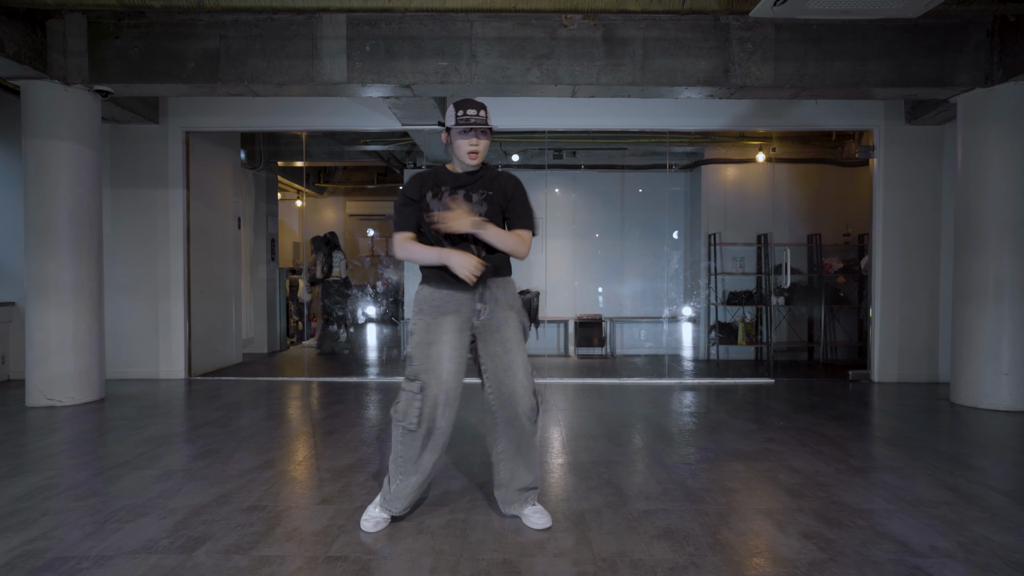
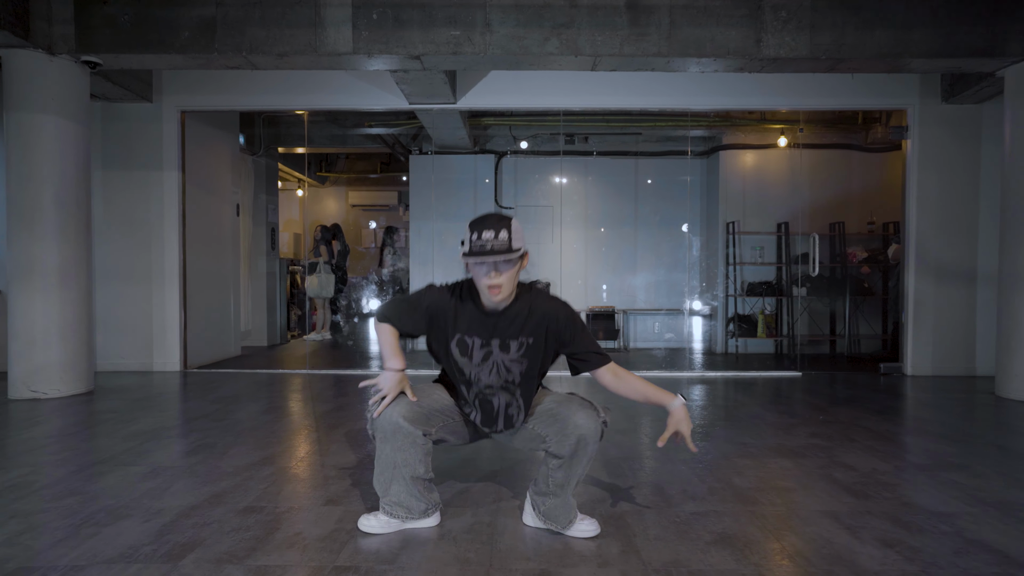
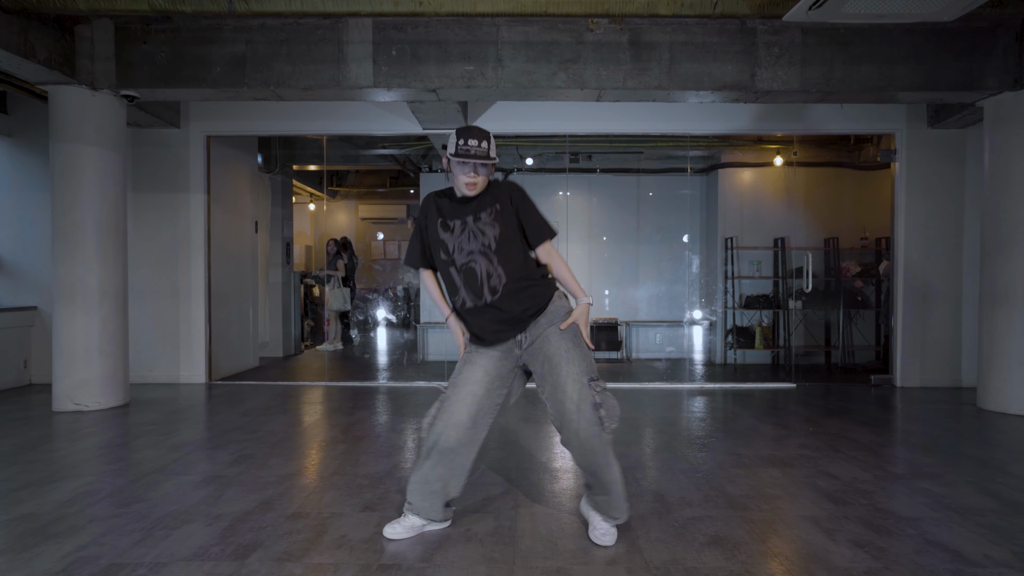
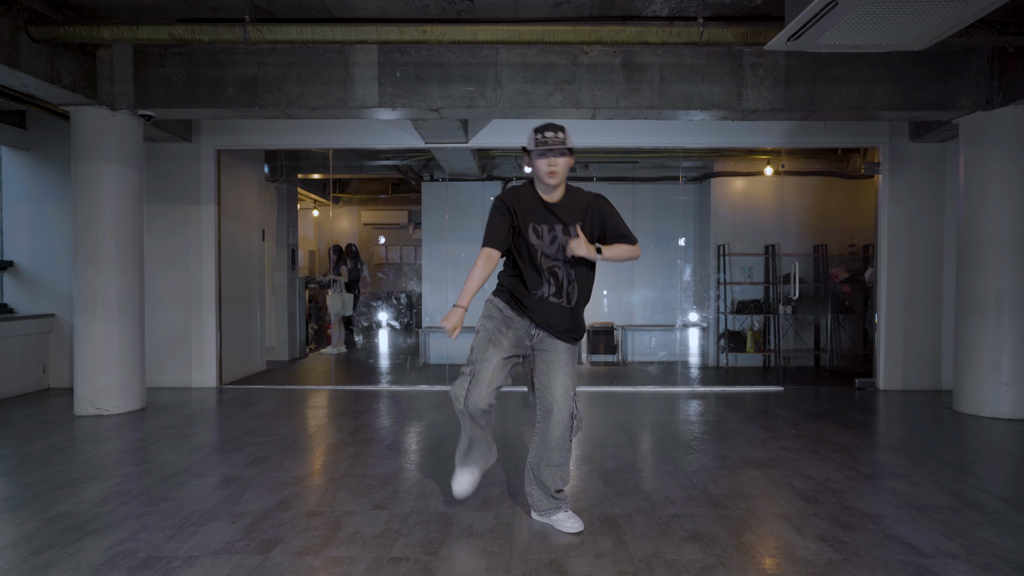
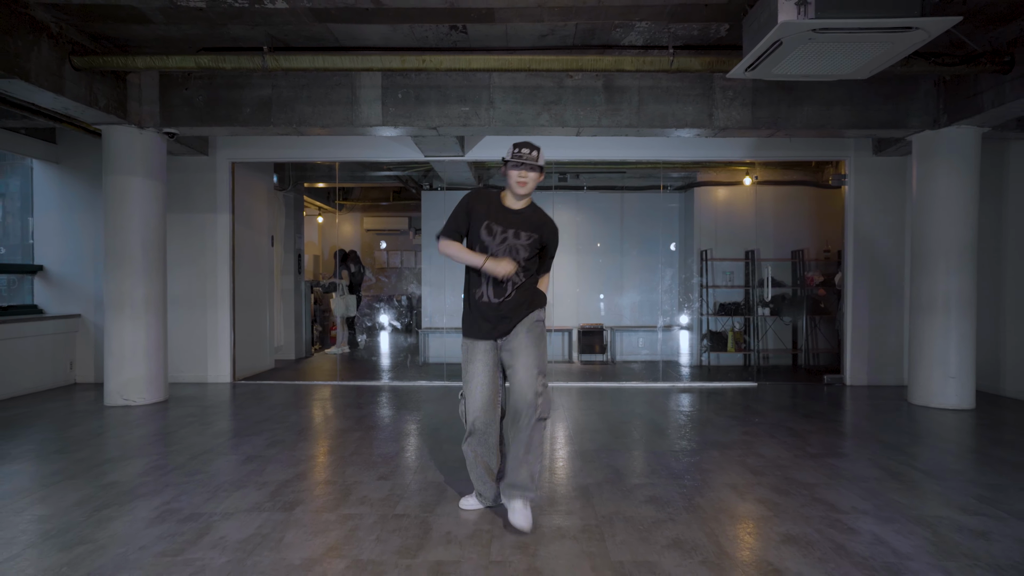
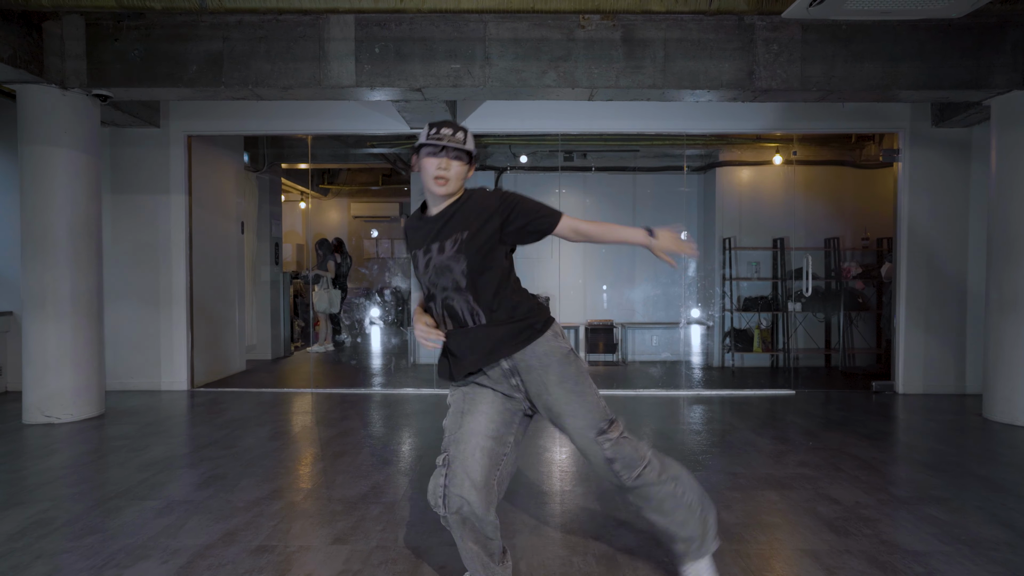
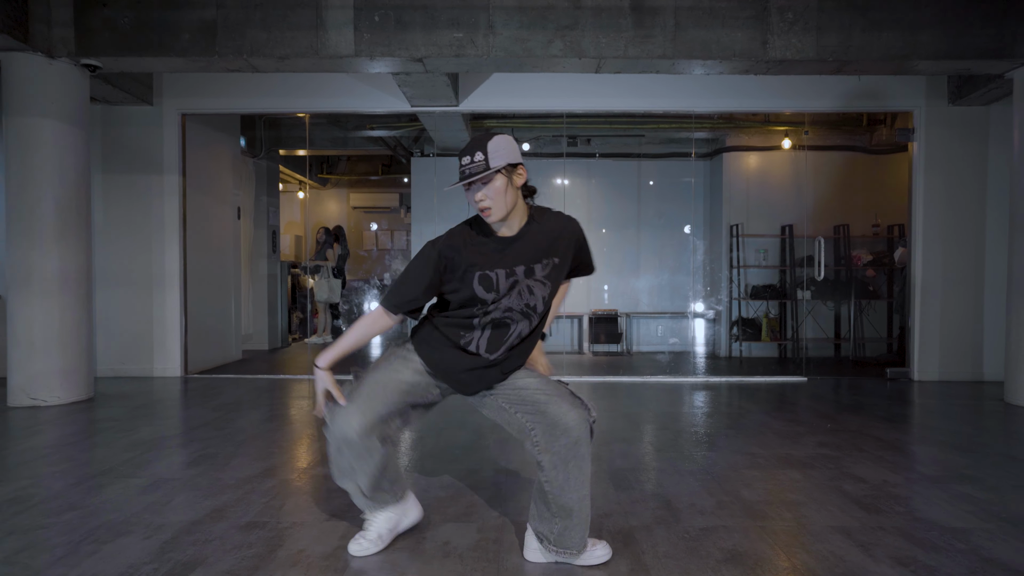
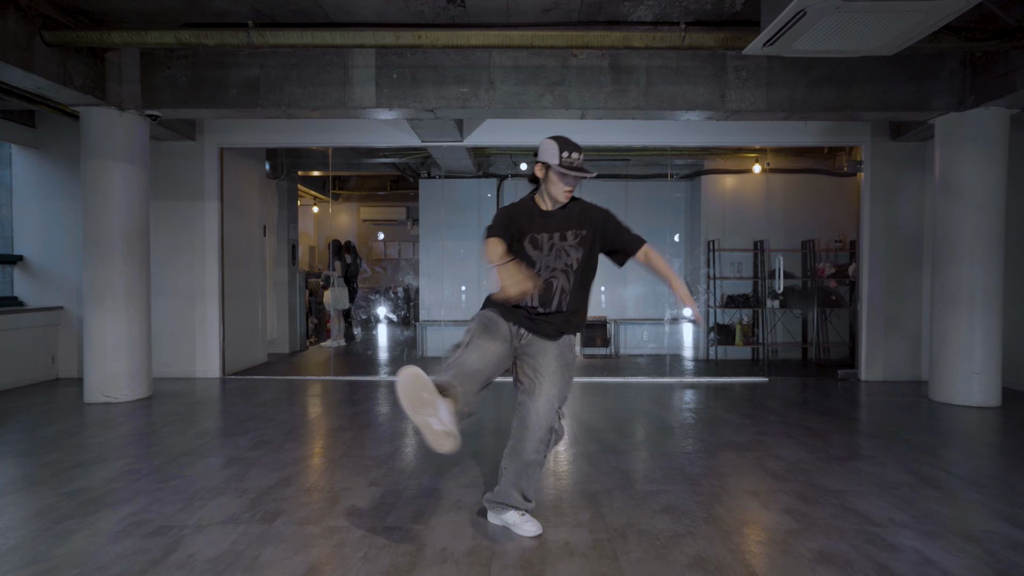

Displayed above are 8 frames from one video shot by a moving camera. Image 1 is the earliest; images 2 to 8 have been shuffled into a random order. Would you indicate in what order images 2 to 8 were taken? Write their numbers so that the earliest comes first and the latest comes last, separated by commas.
2, 7, 3, 4, 6, 5, 8
